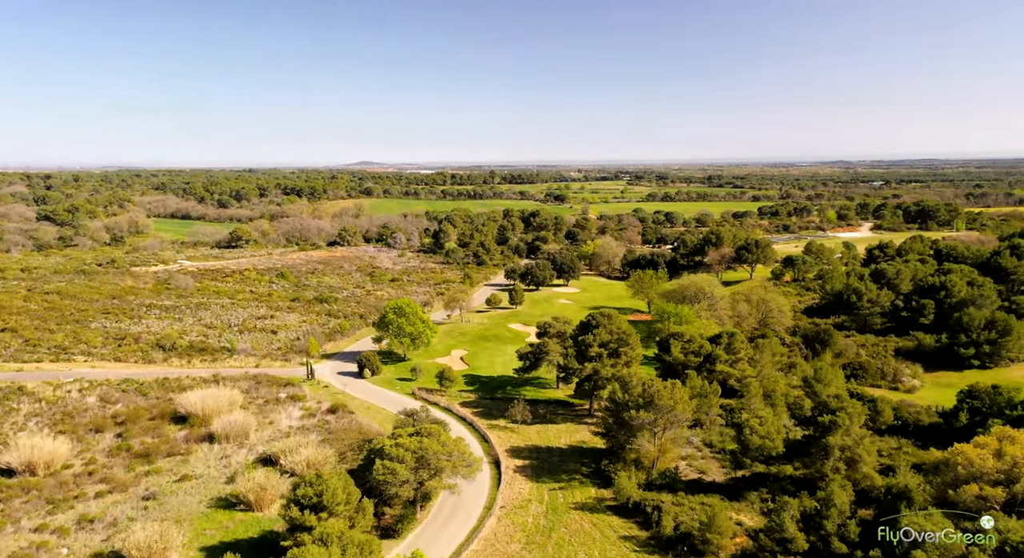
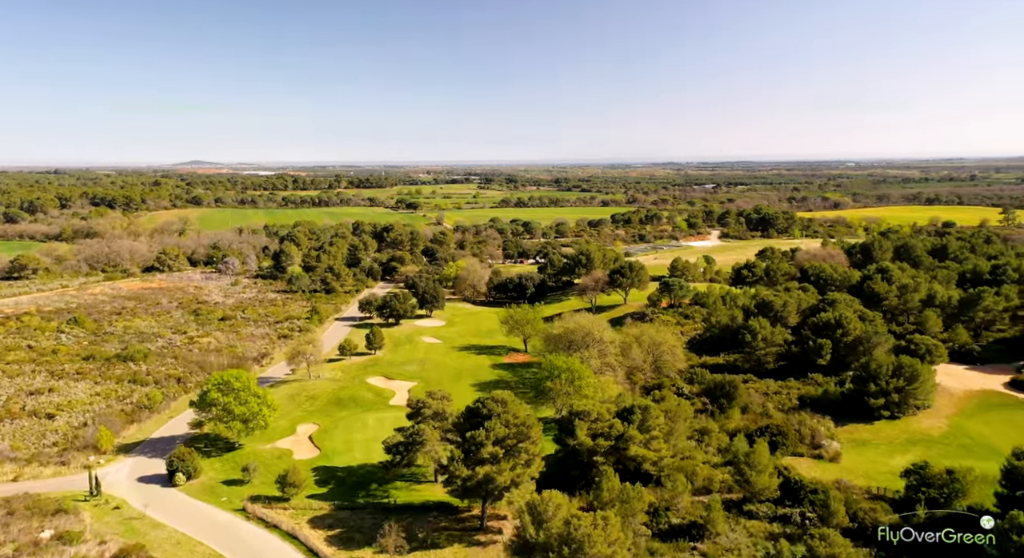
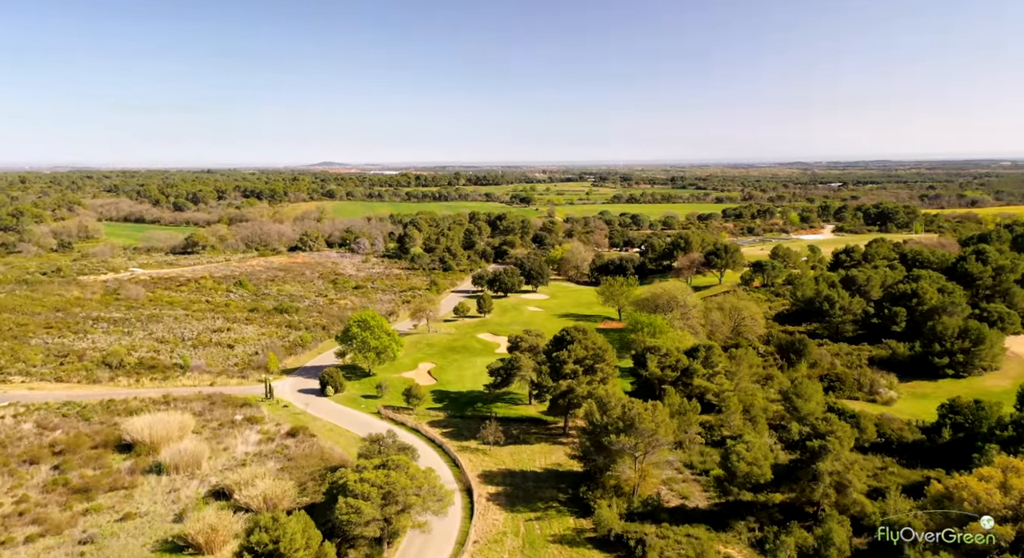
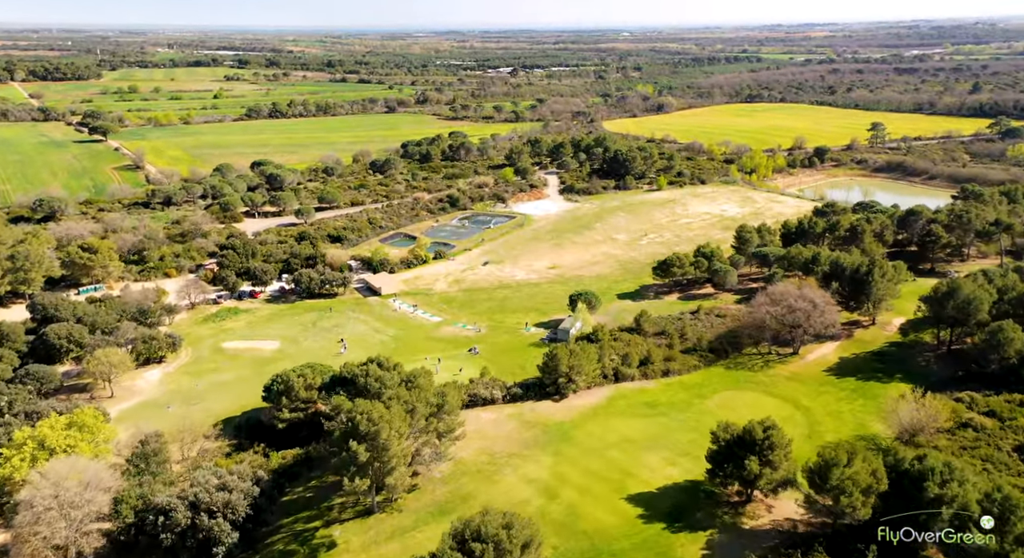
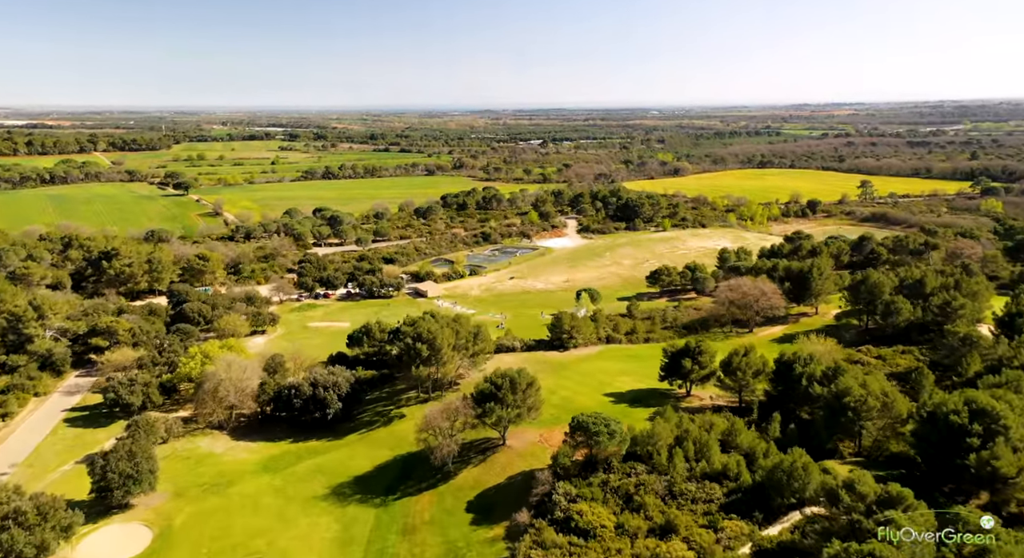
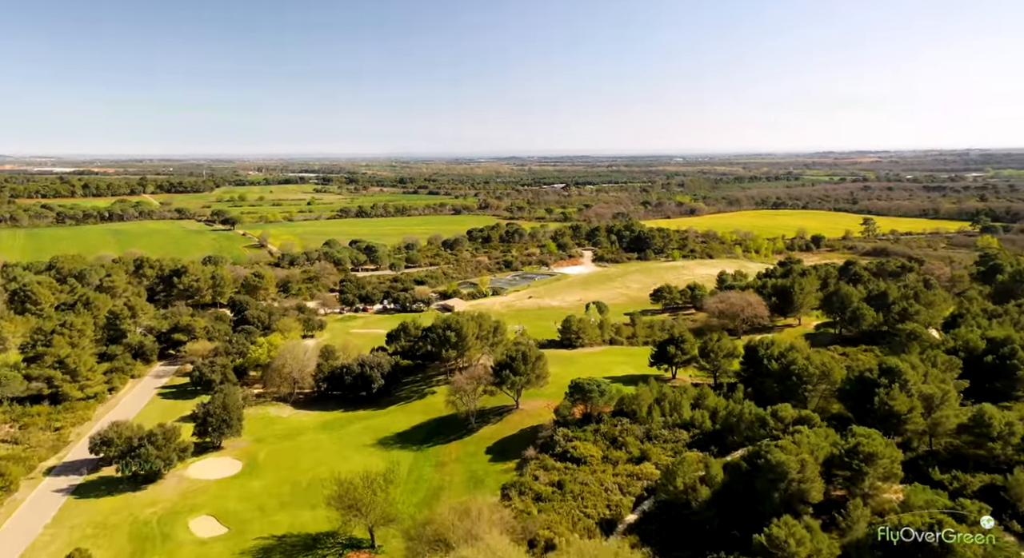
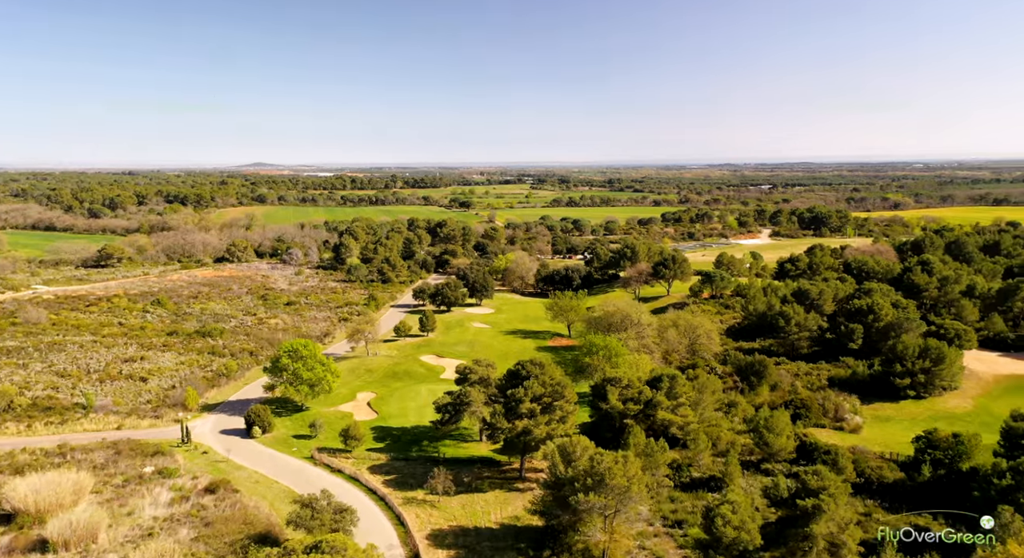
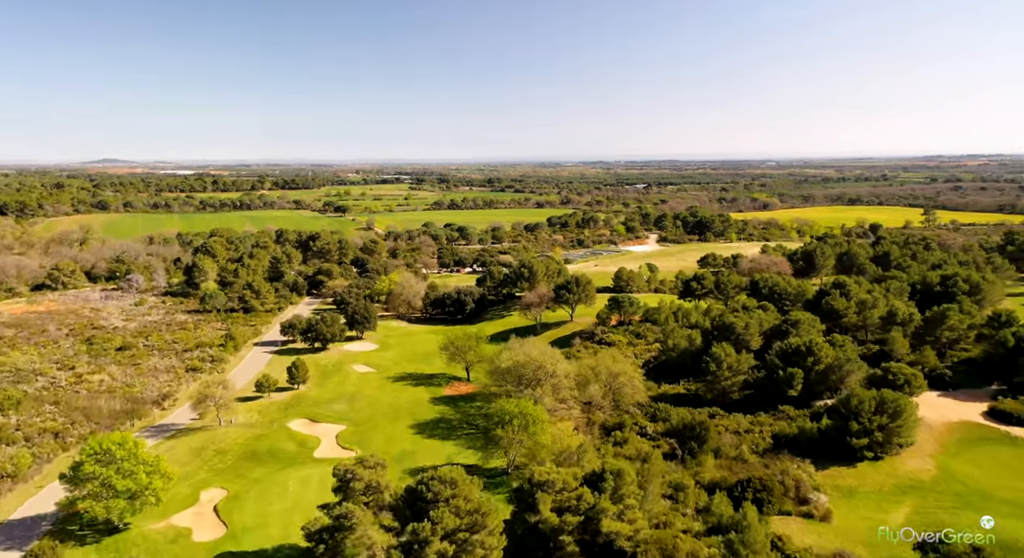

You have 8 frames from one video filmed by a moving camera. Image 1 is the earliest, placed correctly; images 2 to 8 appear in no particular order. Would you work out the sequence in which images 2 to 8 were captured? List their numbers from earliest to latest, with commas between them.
3, 7, 2, 8, 6, 5, 4
